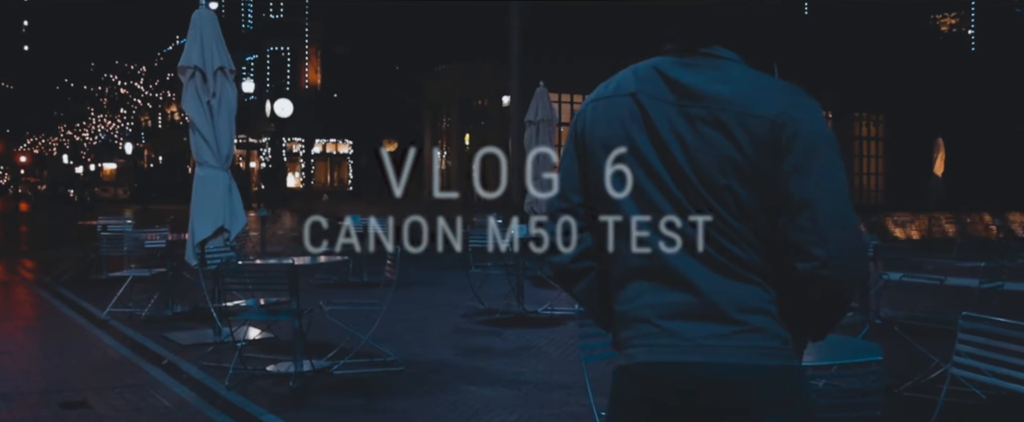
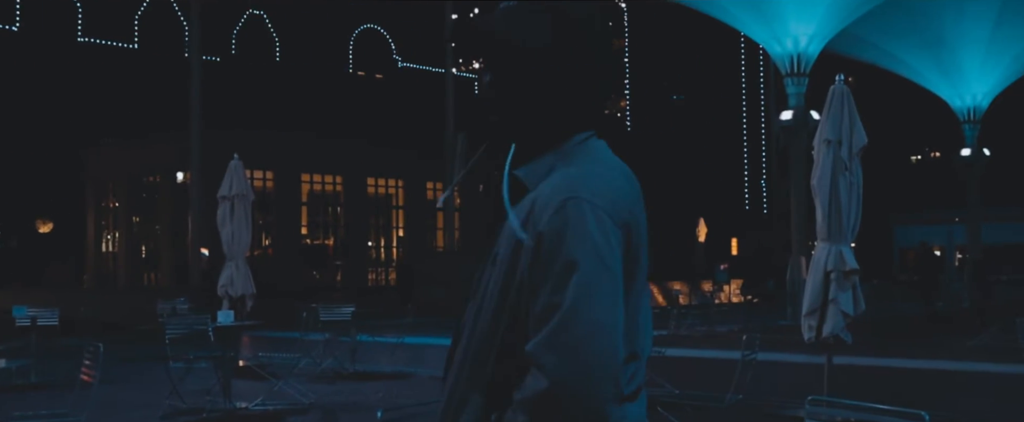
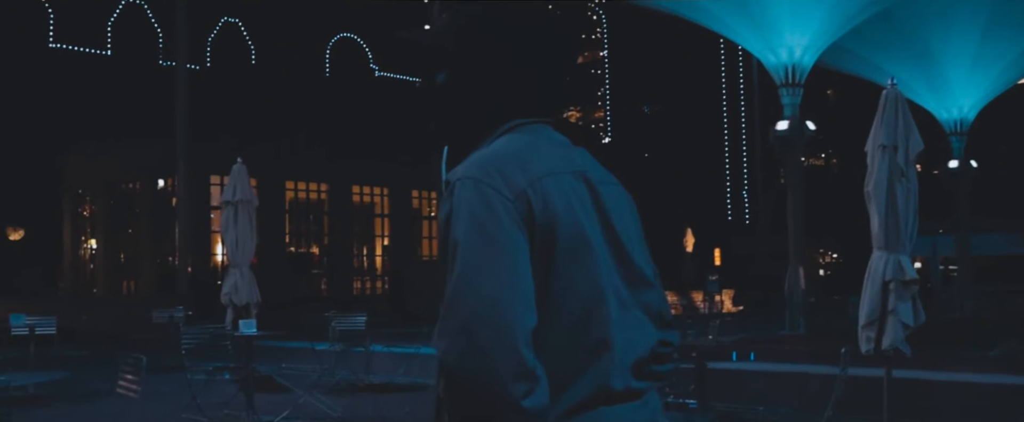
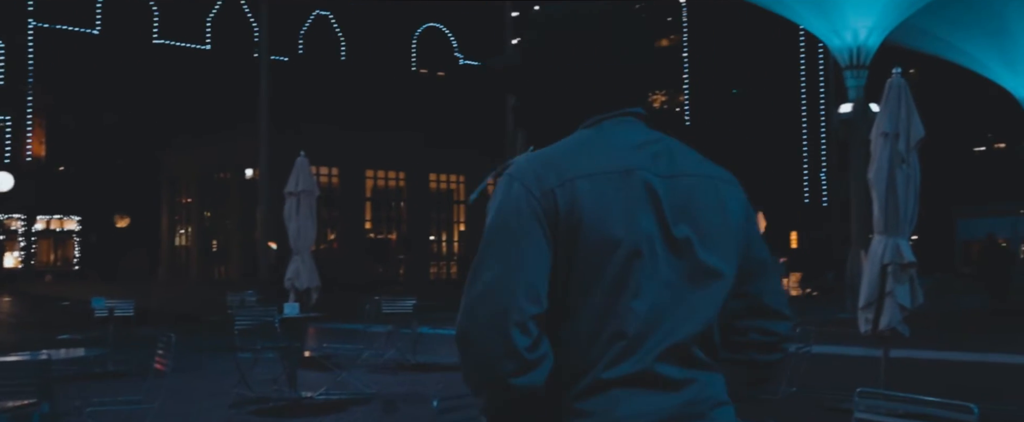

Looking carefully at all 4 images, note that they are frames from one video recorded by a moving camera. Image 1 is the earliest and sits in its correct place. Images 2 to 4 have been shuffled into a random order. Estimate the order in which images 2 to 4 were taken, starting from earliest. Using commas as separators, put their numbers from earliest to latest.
4, 2, 3
